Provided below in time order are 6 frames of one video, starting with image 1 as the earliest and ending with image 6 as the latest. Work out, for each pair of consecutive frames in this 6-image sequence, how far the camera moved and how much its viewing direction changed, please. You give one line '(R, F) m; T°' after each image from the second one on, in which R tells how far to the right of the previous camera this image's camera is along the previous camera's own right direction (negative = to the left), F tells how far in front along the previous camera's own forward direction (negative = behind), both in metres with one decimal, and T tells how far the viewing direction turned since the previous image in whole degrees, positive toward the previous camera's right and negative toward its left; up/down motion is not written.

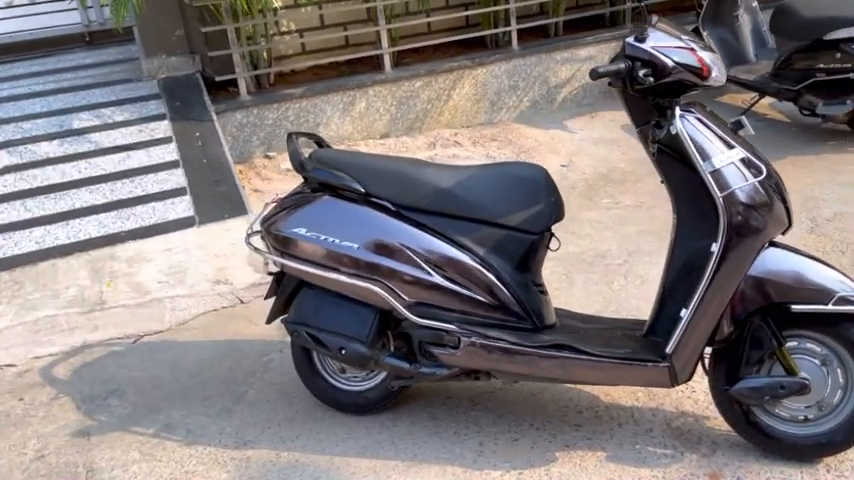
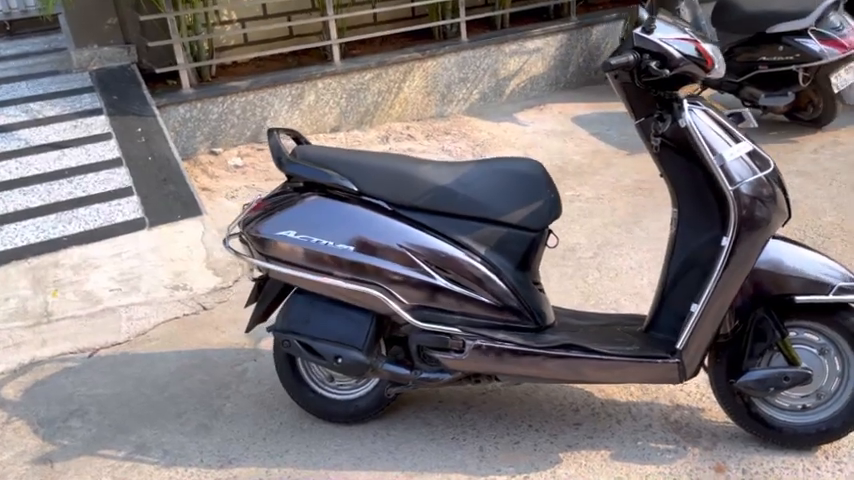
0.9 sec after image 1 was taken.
(-0.3, +0.1) m; +6°
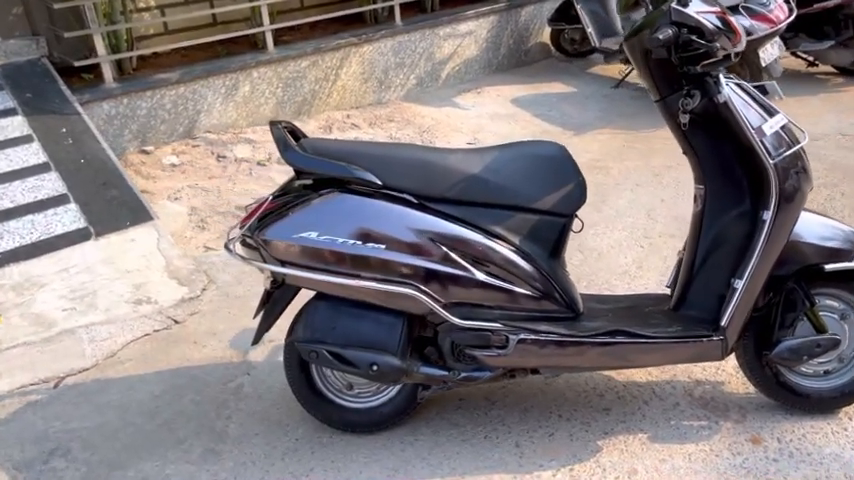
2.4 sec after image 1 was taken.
(-0.5, +0.2) m; +8°
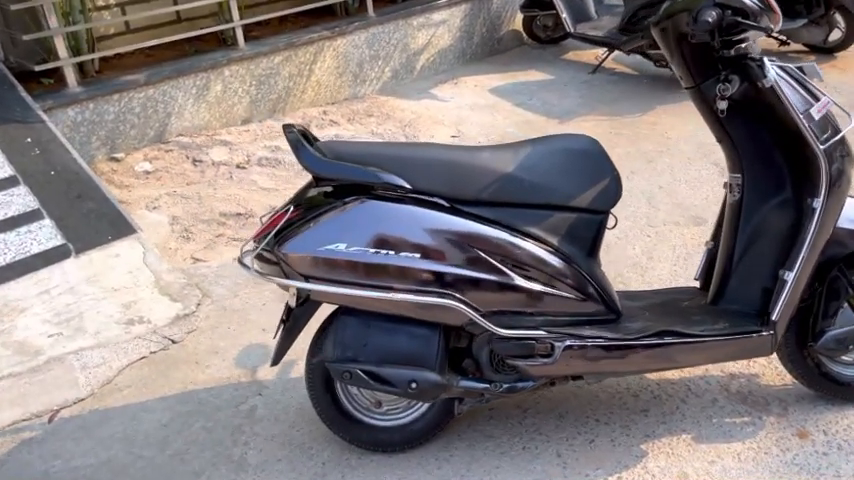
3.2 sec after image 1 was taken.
(-0.3, +0.2) m; +3°
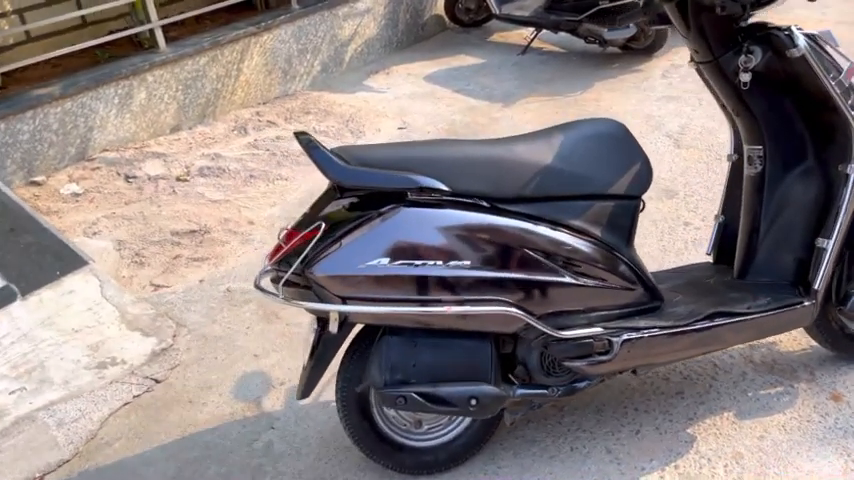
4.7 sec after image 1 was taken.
(-0.4, +0.2) m; +8°
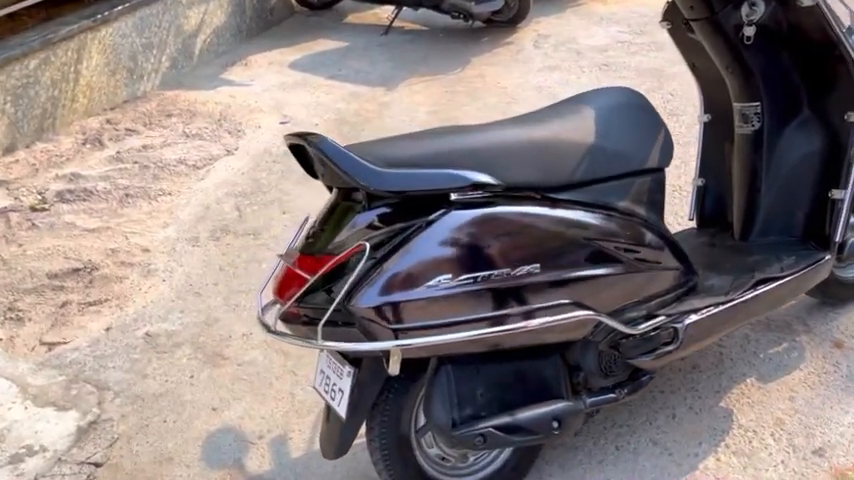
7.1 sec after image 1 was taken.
(-0.5, +0.4) m; -4°
